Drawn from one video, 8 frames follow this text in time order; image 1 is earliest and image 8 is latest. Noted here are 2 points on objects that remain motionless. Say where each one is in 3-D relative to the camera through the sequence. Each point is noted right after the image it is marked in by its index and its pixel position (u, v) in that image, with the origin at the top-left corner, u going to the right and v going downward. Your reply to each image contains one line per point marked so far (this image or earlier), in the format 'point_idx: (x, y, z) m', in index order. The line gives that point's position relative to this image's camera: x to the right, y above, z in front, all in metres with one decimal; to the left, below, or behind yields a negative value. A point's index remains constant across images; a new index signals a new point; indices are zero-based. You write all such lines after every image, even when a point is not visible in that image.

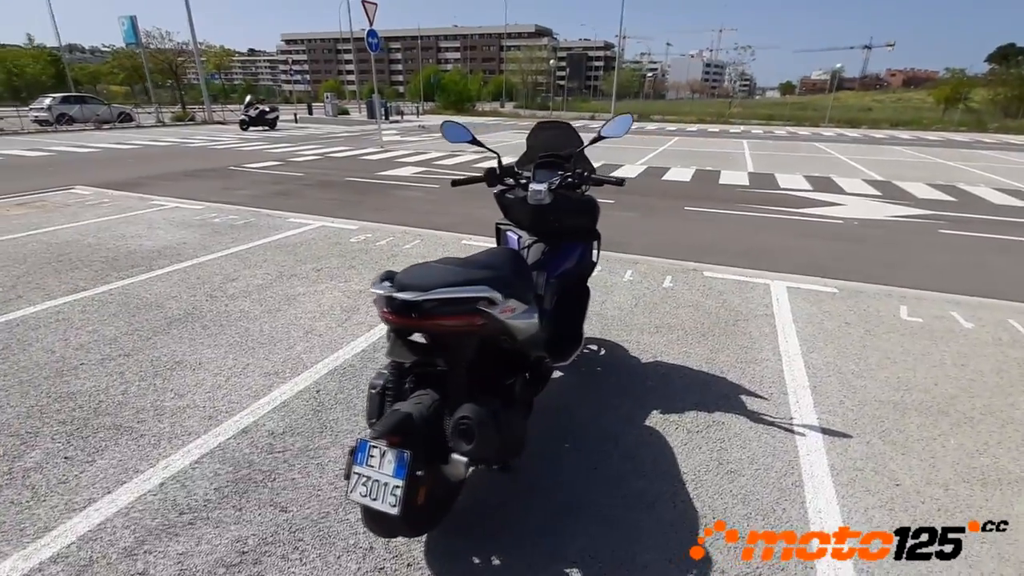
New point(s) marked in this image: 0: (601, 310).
0: (+0.8, -0.2, +4.5) m
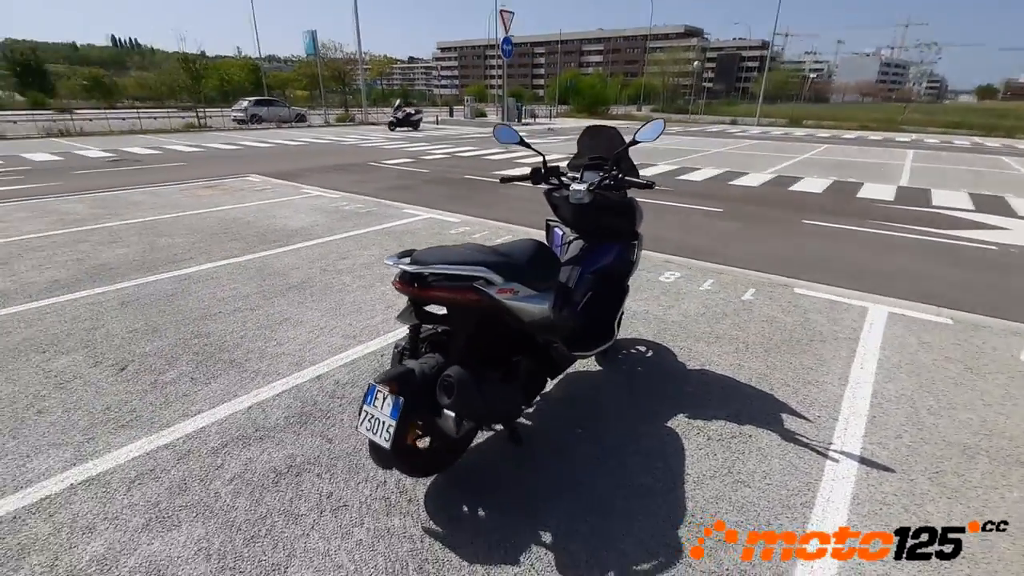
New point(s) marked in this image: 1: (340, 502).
0: (+1.3, -0.3, +4.5) m
1: (-0.8, -1.0, +2.4) m
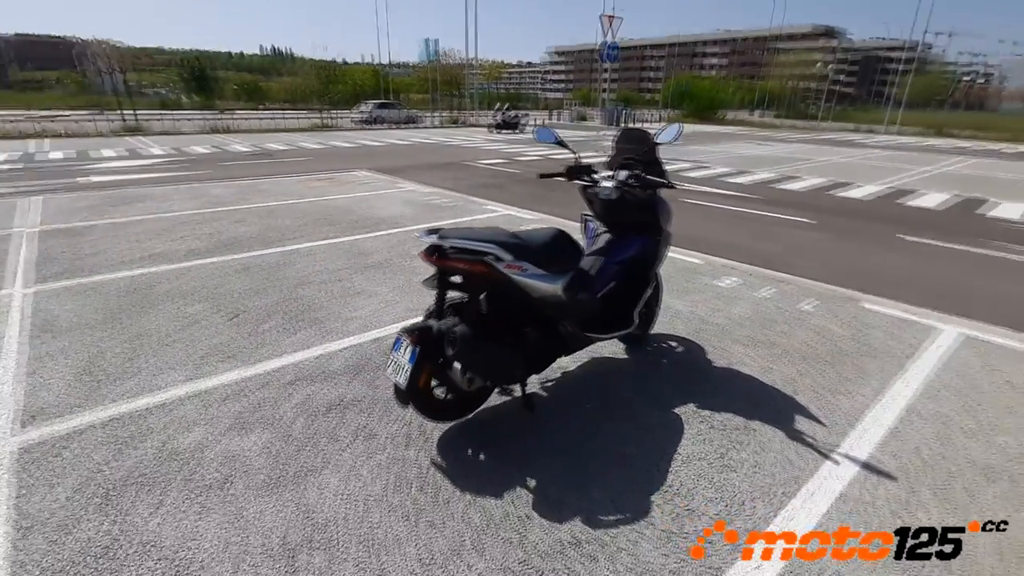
0: (+1.7, -0.3, +4.6) m
1: (-0.8, -0.8, +2.9) m
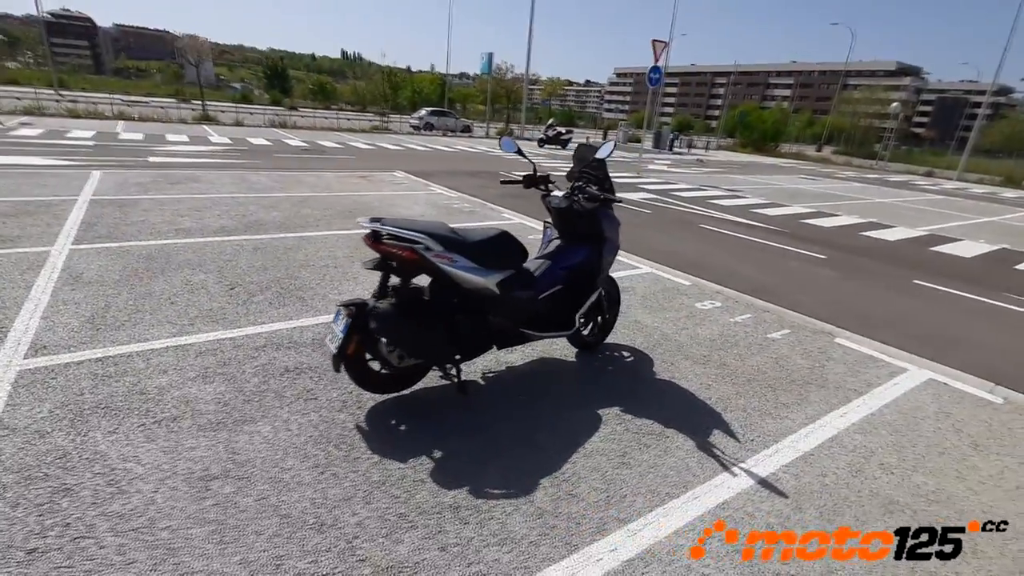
0: (+1.4, -0.4, +4.7) m
1: (-1.3, -0.7, +3.3) m
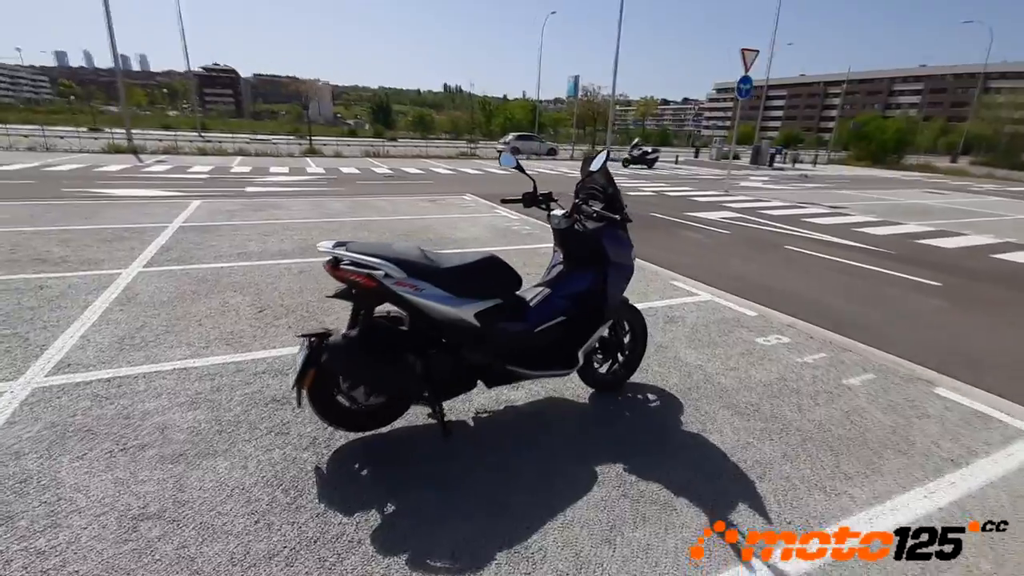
0: (+1.5, -0.7, +4.0) m
1: (-1.4, -0.9, +3.1) m
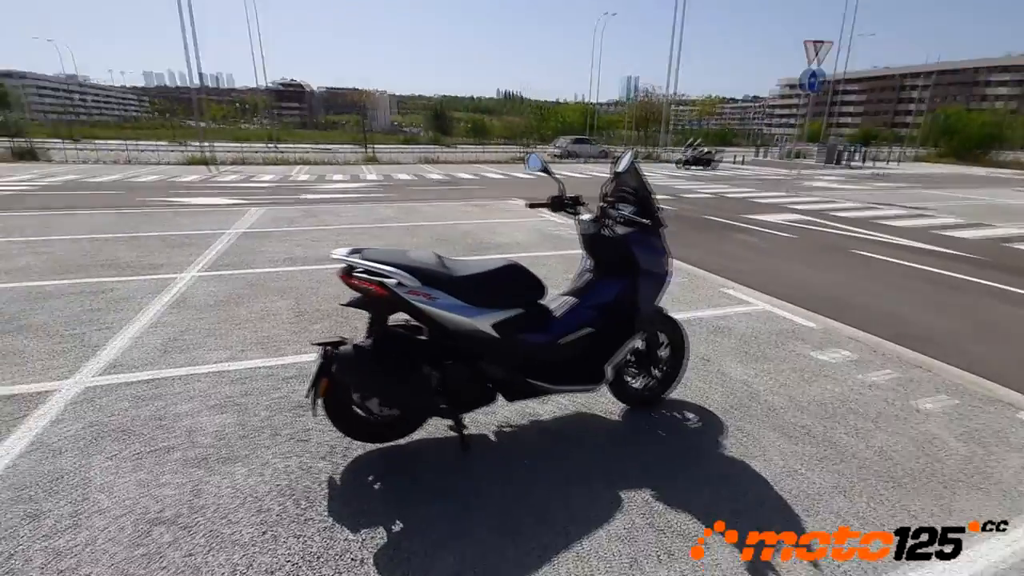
0: (+1.8, -0.8, +3.6) m
1: (-1.2, -0.9, +3.0) m
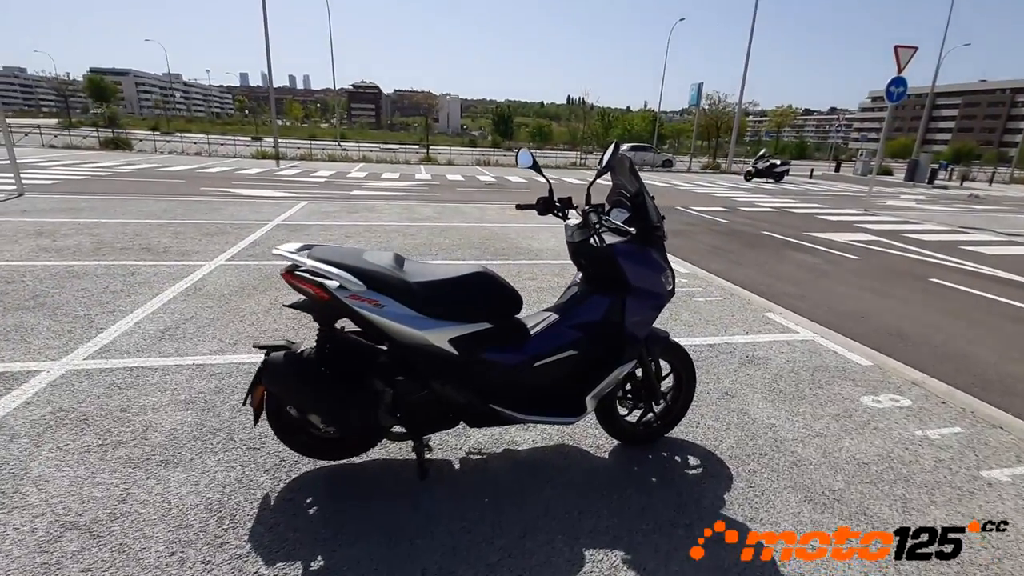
0: (+1.6, -0.9, +3.1) m
1: (-1.4, -0.9, +2.8) m
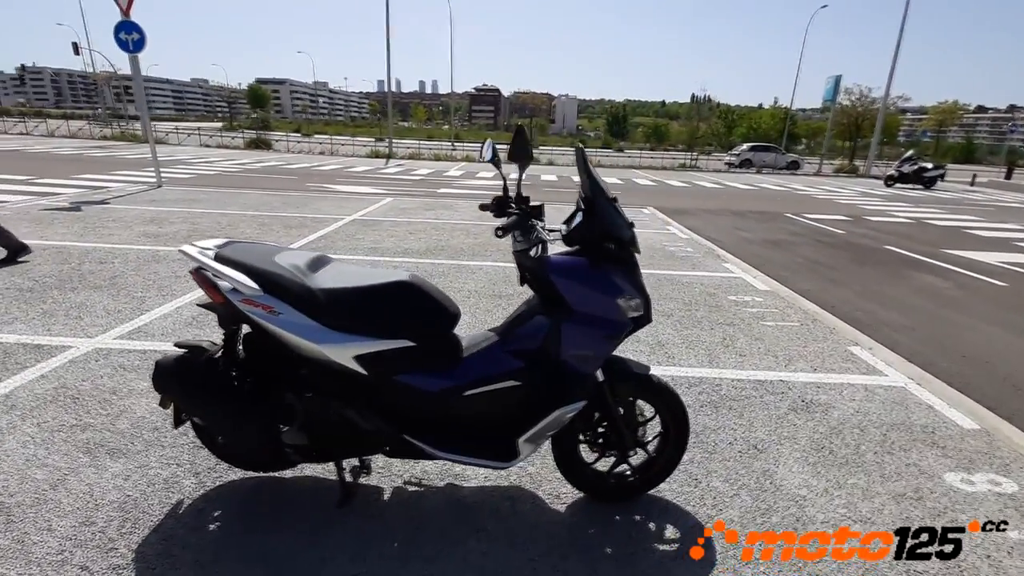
0: (+1.4, -1.1, +2.4) m
1: (-1.7, -0.8, +2.7) m
